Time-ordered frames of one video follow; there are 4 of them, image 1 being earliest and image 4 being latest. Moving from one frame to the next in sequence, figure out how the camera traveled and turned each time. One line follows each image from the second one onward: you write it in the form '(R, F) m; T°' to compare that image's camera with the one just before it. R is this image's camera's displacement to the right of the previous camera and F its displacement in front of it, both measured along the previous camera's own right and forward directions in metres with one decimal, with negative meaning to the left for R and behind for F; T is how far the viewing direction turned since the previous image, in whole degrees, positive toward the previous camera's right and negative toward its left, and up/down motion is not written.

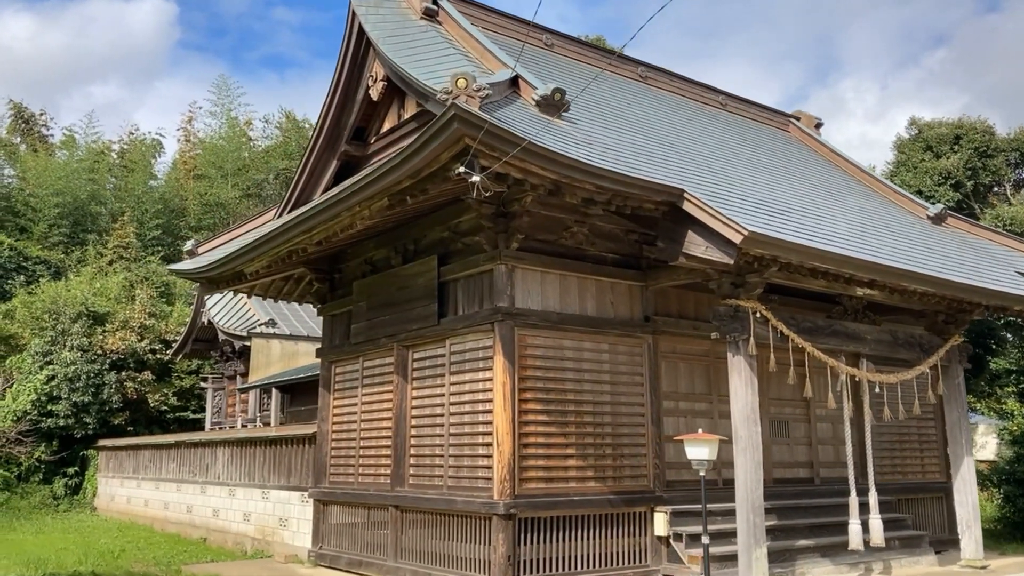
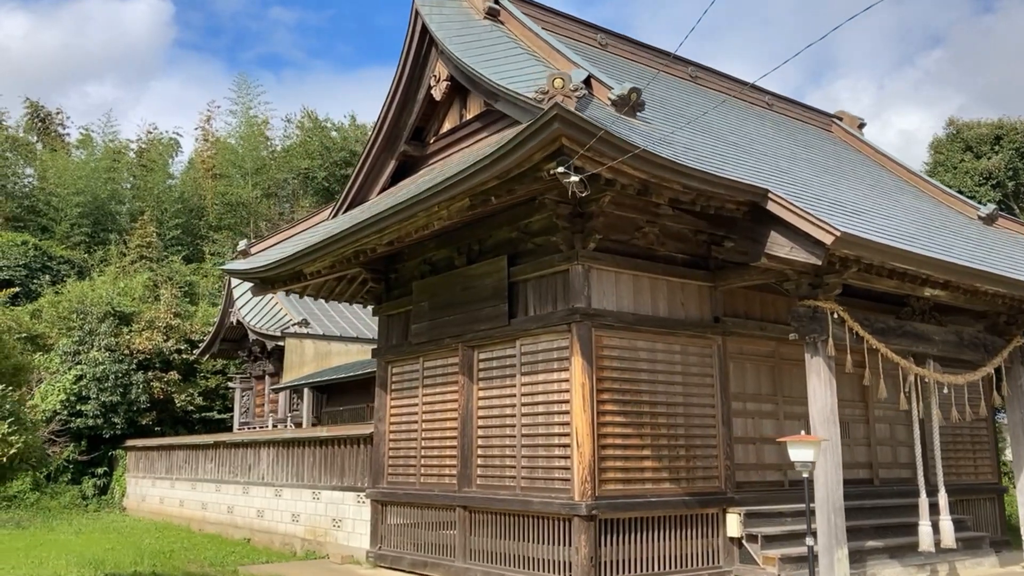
(-0.6, 0.0) m; 0°
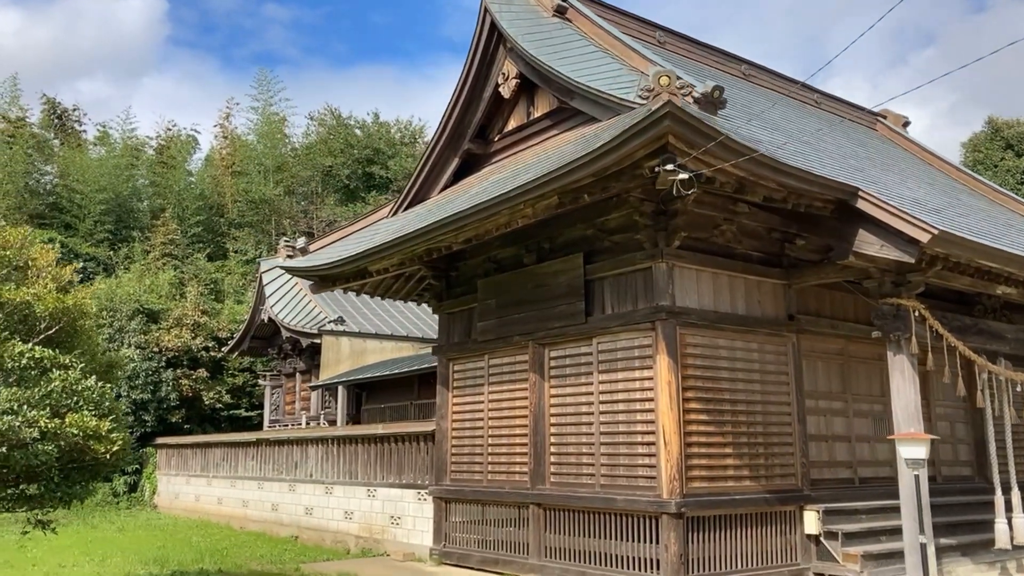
(-0.7, 0.0) m; 0°
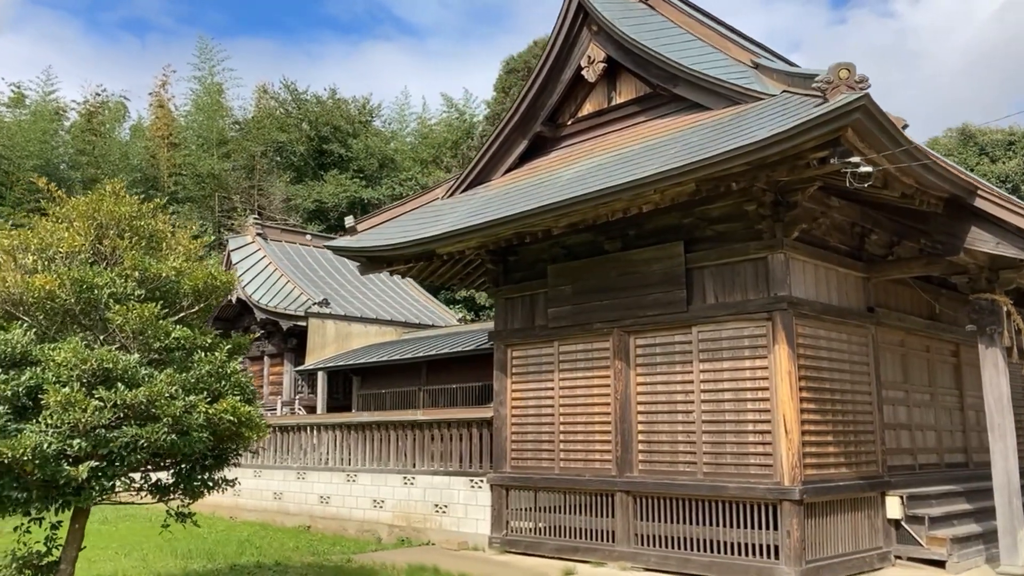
(-1.7, +0.2) m; +7°
